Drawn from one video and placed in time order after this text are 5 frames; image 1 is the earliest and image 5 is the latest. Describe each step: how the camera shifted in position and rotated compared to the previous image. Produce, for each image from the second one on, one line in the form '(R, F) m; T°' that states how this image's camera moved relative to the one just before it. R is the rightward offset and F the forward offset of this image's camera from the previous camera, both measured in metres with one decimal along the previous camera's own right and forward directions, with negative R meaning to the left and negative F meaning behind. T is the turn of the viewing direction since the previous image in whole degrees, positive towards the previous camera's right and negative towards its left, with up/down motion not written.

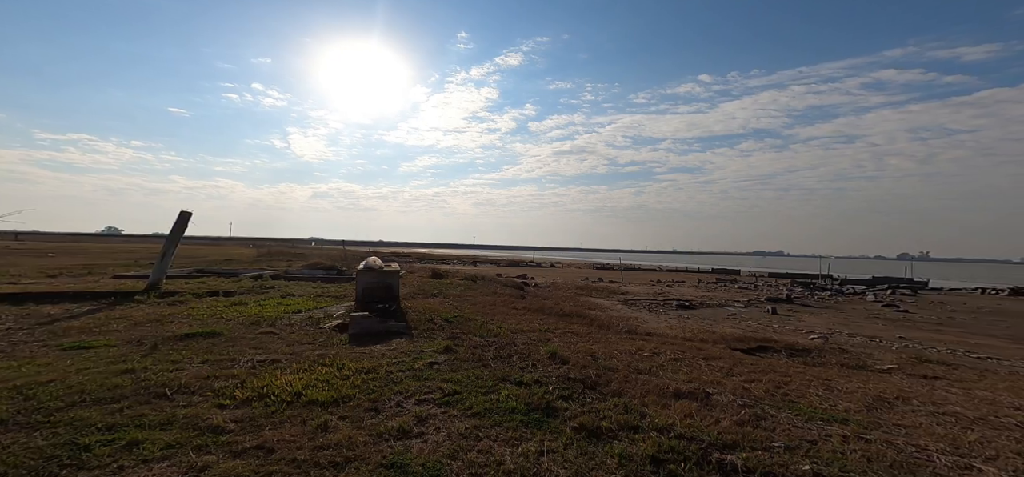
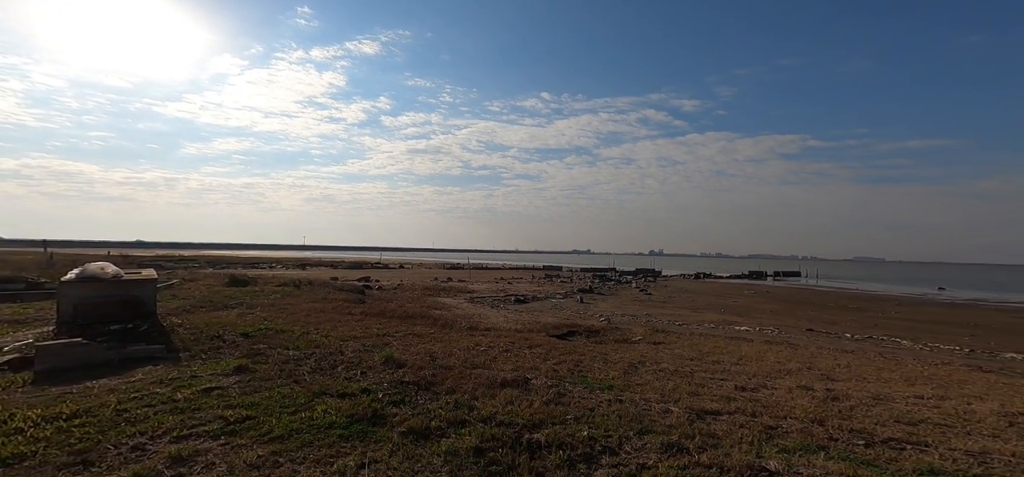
(+0.1, -0.1) m; +23°
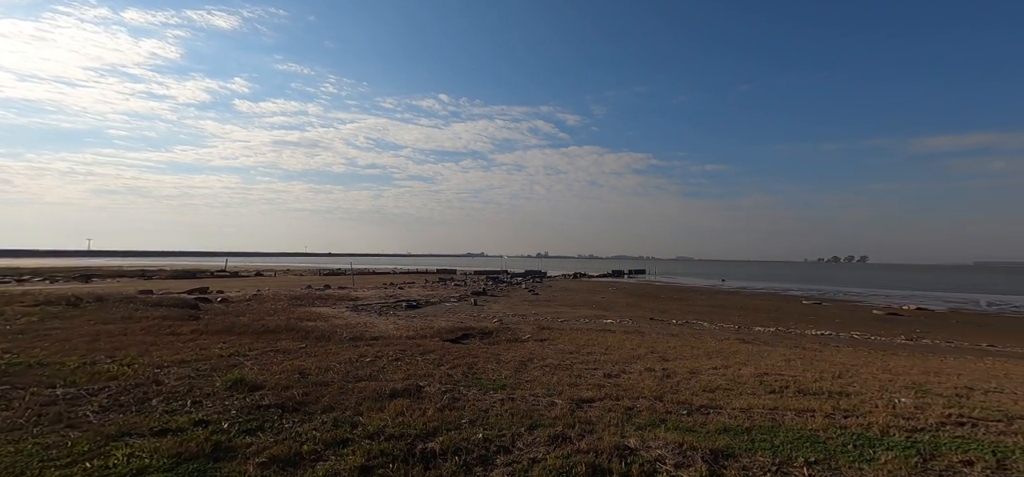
(0.0, +0.1) m; +13°
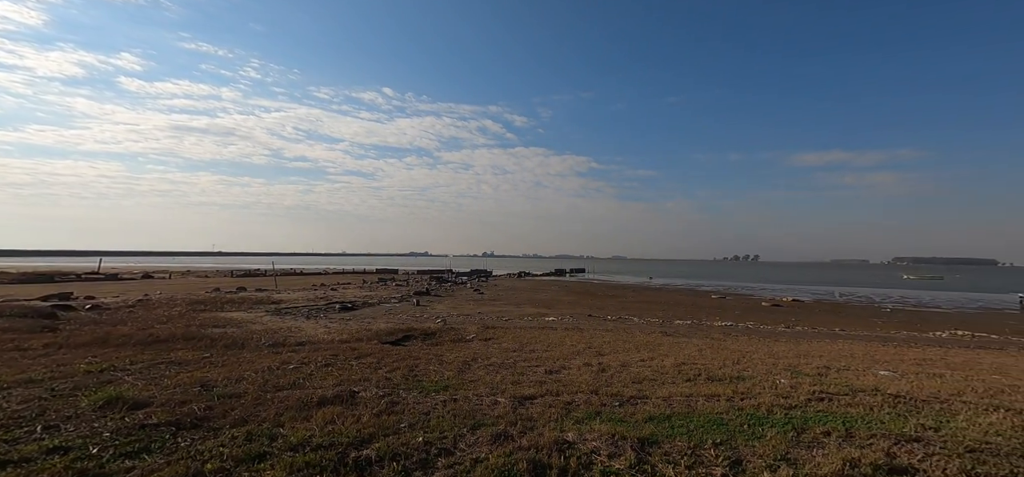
(-0.9, 0.0) m; +11°
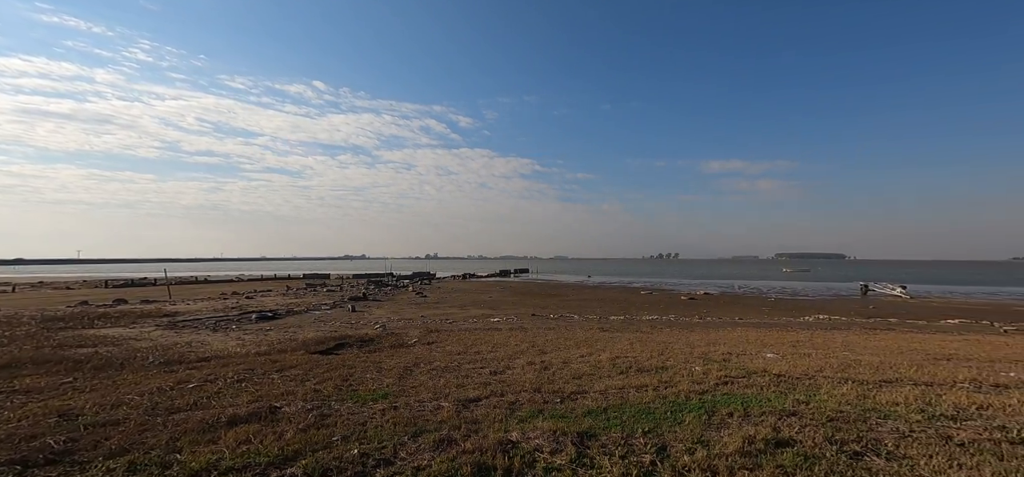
(-0.8, +0.3) m; +10°
